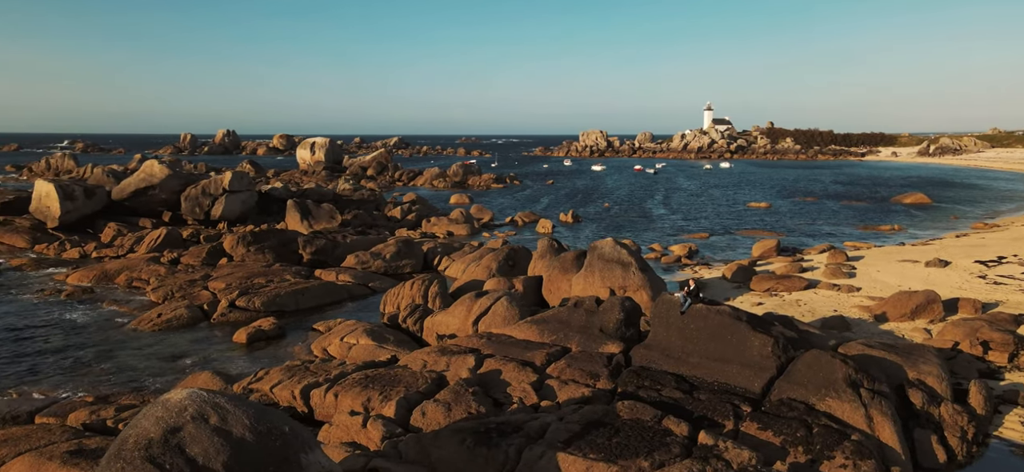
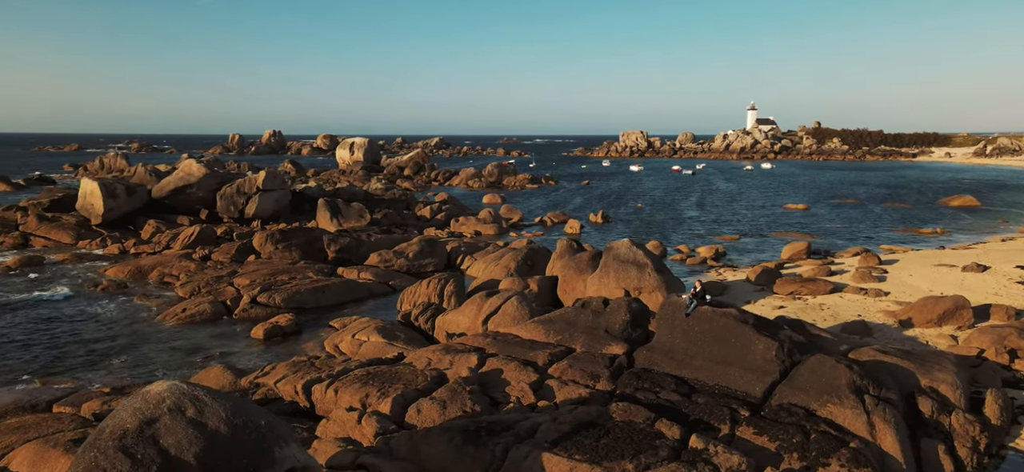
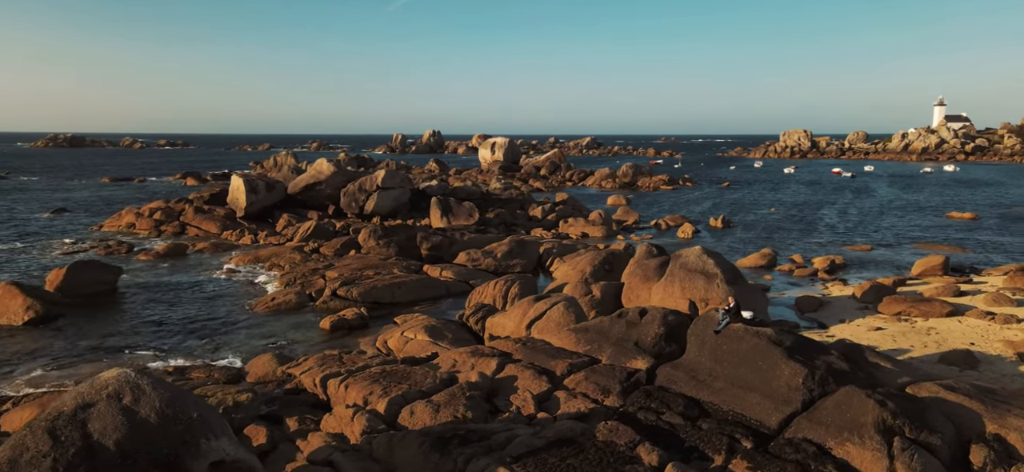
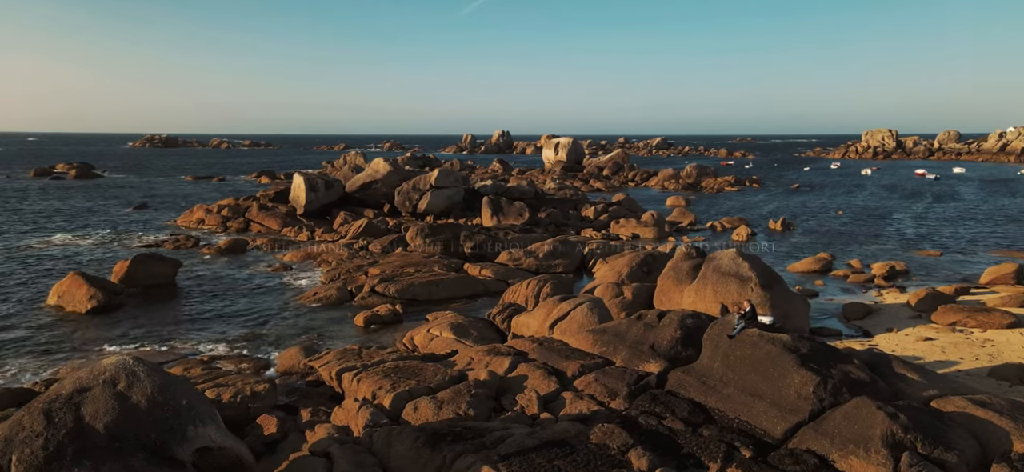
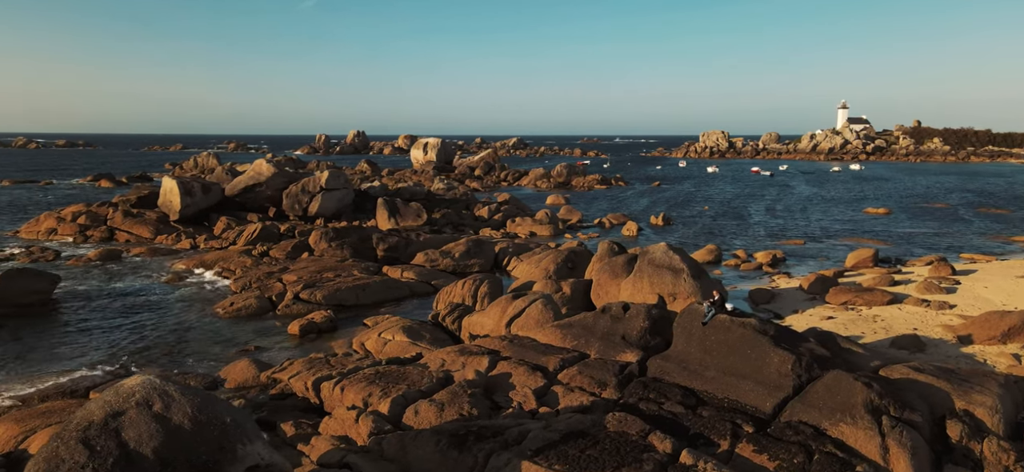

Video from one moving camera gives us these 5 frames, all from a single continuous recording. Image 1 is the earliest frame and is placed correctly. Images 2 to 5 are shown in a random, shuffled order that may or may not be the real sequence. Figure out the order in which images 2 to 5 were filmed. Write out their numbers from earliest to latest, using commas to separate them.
2, 5, 3, 4
